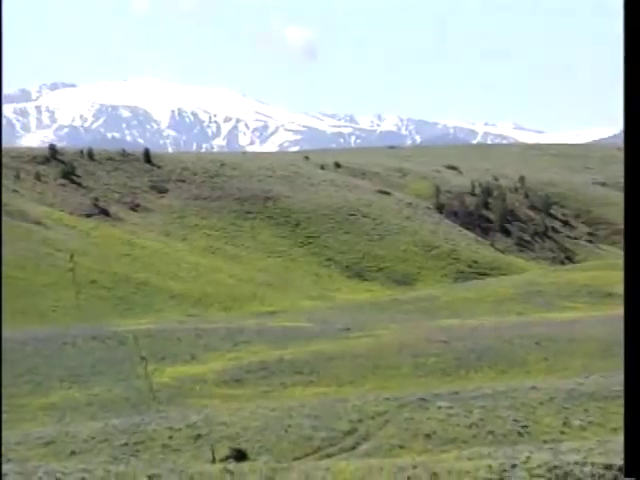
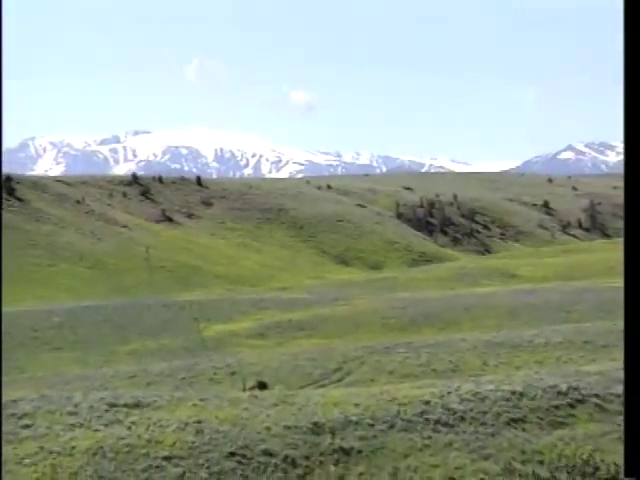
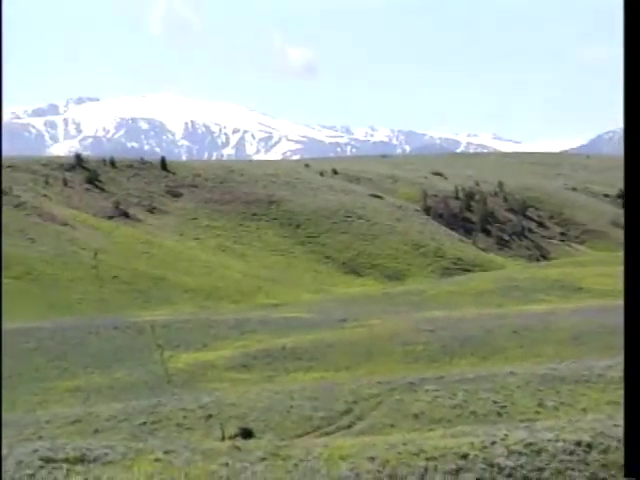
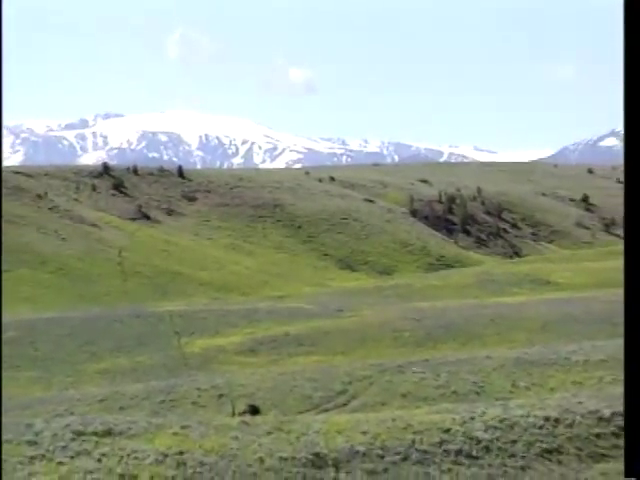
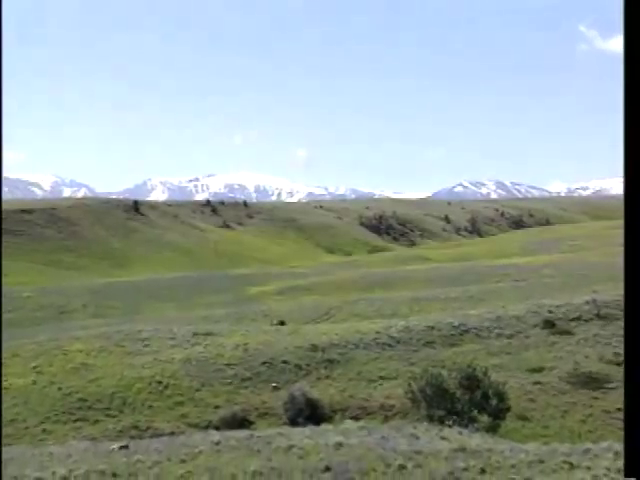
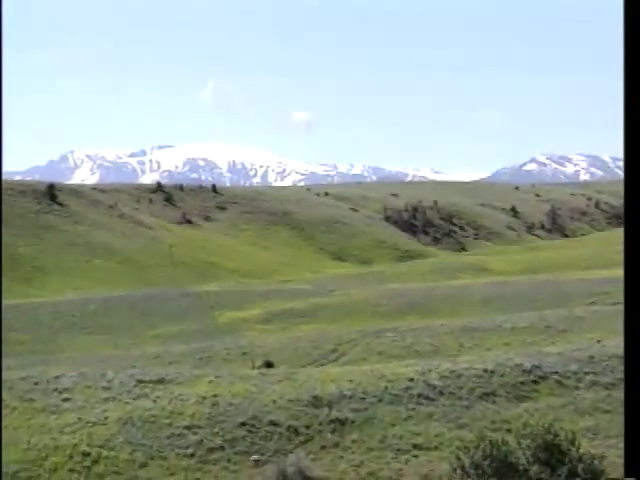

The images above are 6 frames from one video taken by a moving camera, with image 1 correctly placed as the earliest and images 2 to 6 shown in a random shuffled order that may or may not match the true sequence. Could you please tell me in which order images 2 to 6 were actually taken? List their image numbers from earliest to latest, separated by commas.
3, 4, 2, 6, 5
